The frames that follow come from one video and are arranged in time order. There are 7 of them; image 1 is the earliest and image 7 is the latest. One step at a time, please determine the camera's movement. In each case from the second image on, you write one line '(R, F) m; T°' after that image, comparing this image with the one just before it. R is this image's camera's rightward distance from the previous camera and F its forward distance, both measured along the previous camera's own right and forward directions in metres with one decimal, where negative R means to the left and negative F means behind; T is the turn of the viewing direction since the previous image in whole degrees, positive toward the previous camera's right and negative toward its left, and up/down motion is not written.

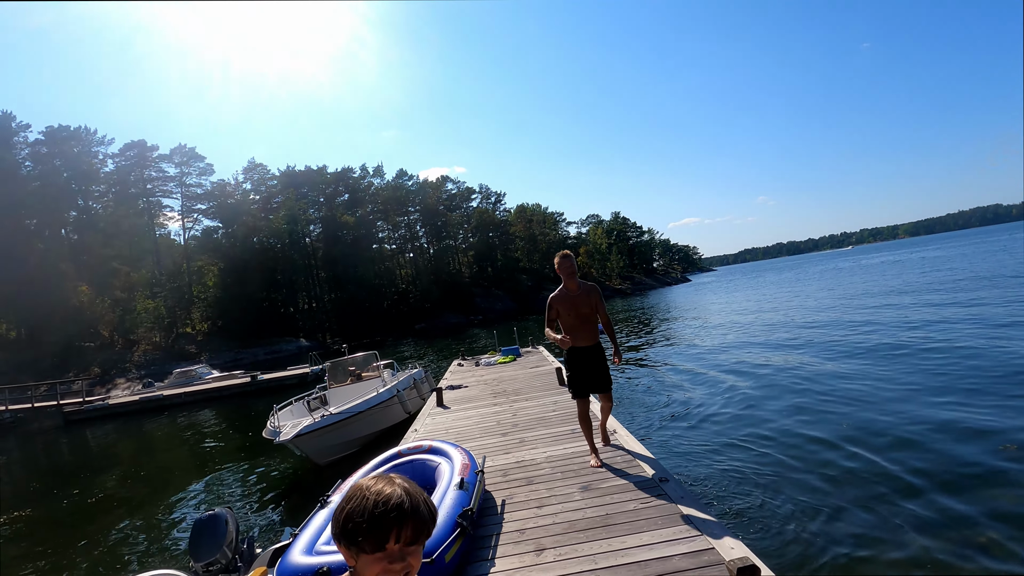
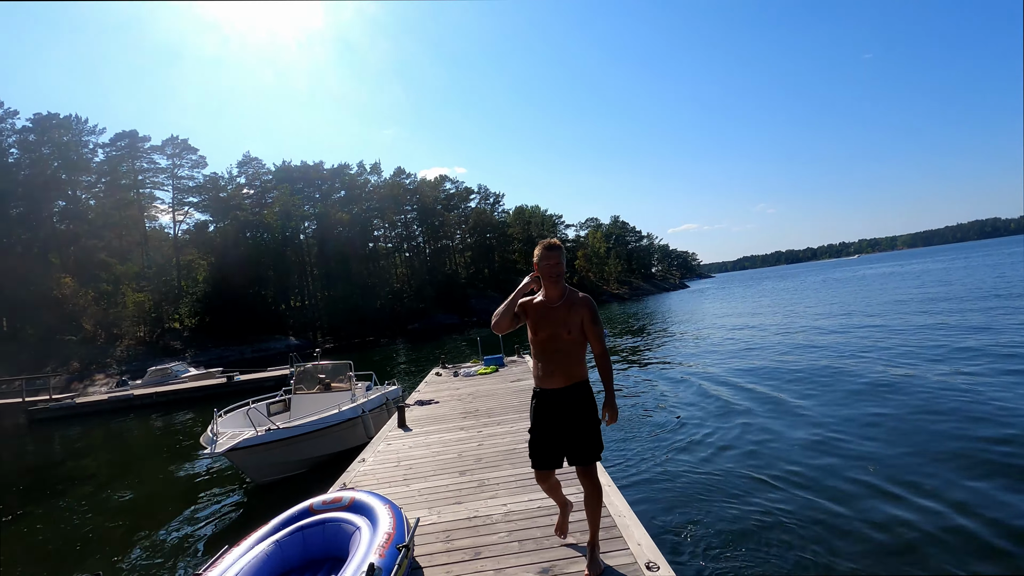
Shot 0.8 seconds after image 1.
(+0.3, +0.8) m; 0°
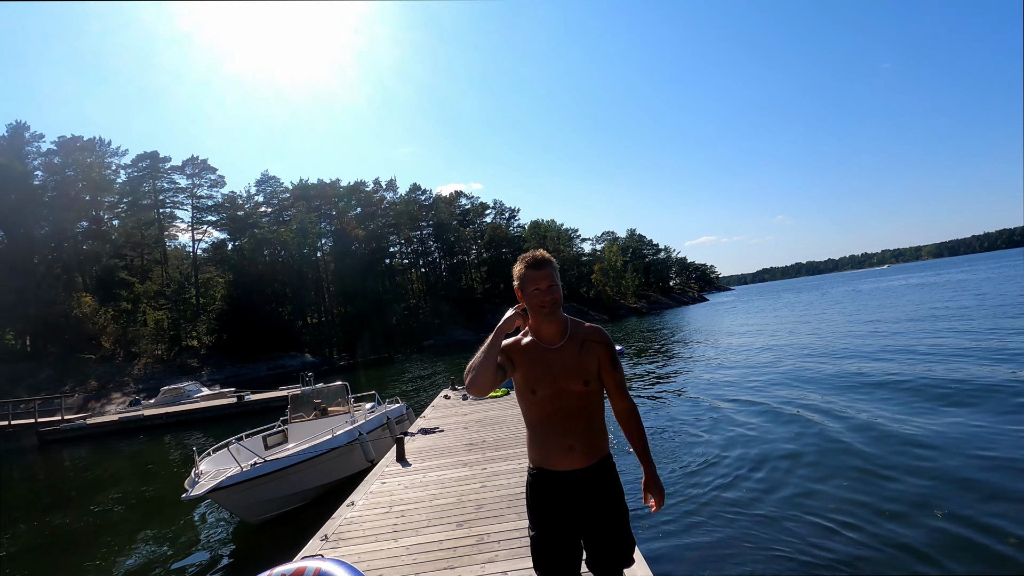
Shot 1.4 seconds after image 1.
(+0.1, +0.5) m; -2°
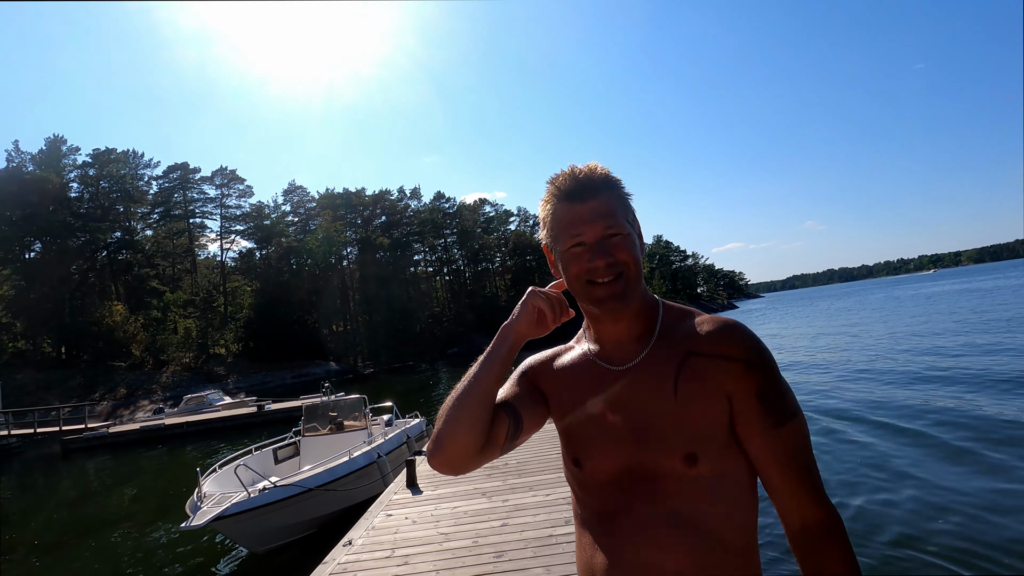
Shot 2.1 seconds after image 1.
(0.0, +0.7) m; -3°
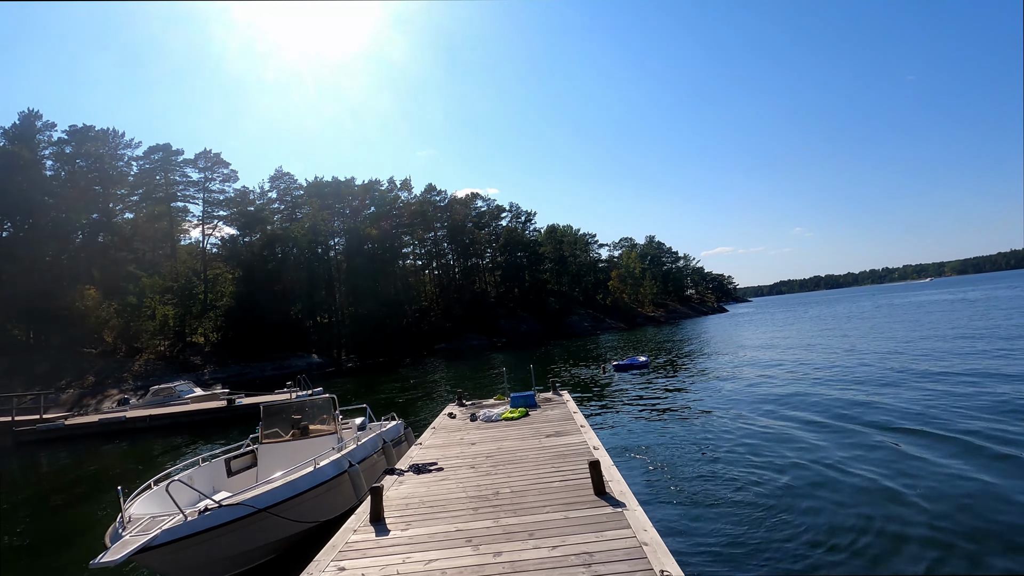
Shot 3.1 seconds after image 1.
(-0.1, +0.9) m; +1°
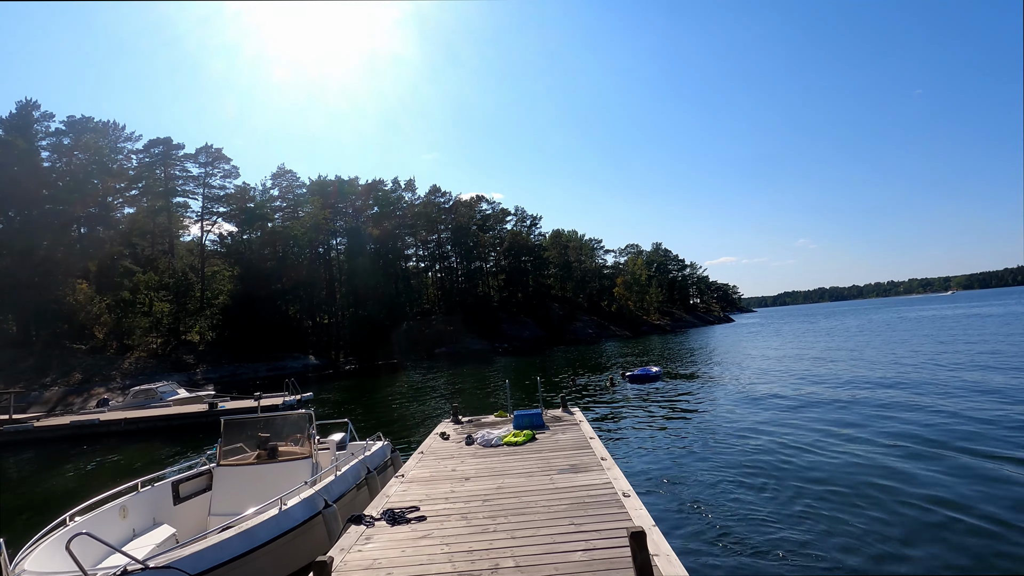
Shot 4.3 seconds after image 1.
(0.0, +1.1) m; 0°
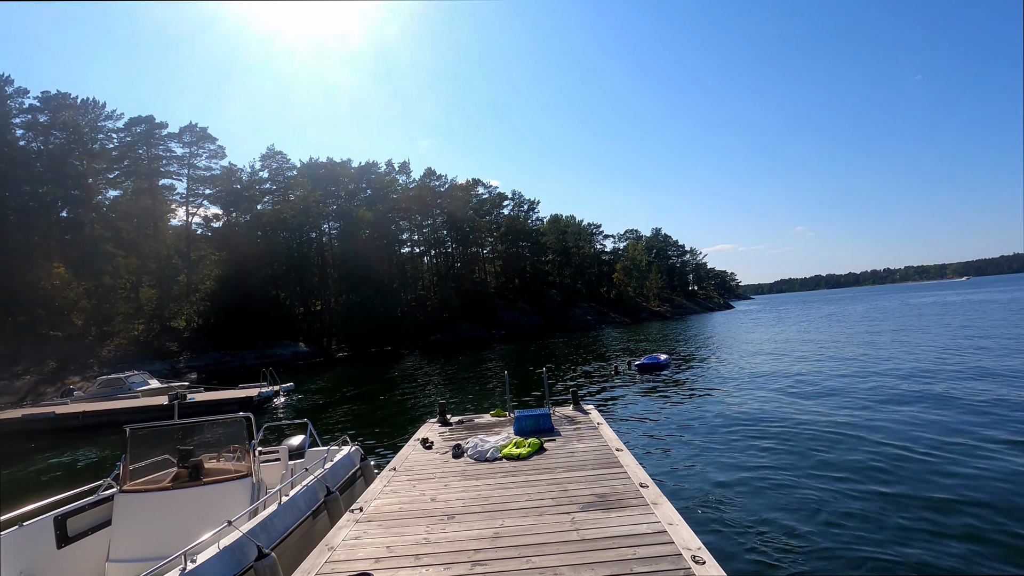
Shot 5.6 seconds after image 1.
(0.0, +1.4) m; 0°
